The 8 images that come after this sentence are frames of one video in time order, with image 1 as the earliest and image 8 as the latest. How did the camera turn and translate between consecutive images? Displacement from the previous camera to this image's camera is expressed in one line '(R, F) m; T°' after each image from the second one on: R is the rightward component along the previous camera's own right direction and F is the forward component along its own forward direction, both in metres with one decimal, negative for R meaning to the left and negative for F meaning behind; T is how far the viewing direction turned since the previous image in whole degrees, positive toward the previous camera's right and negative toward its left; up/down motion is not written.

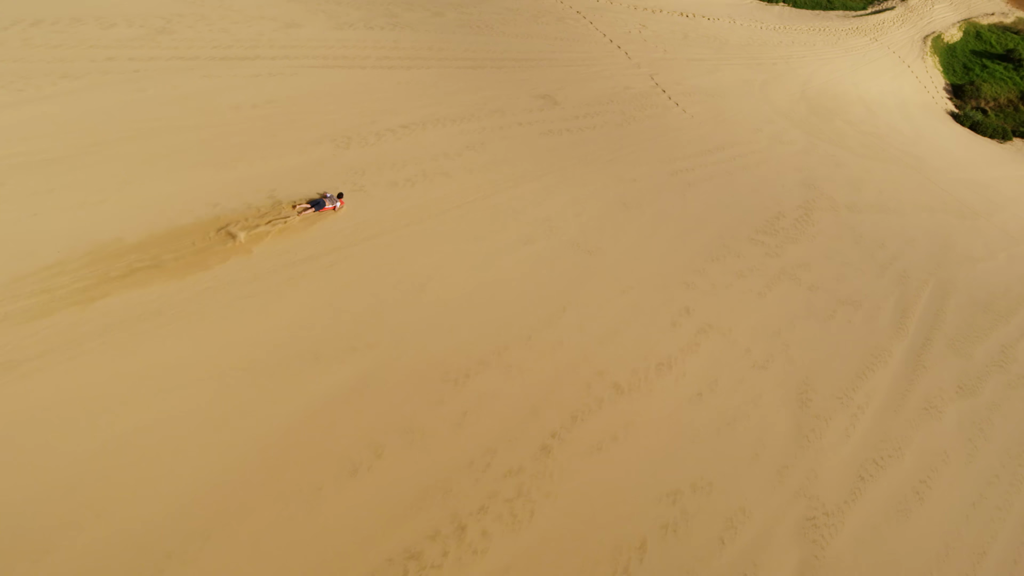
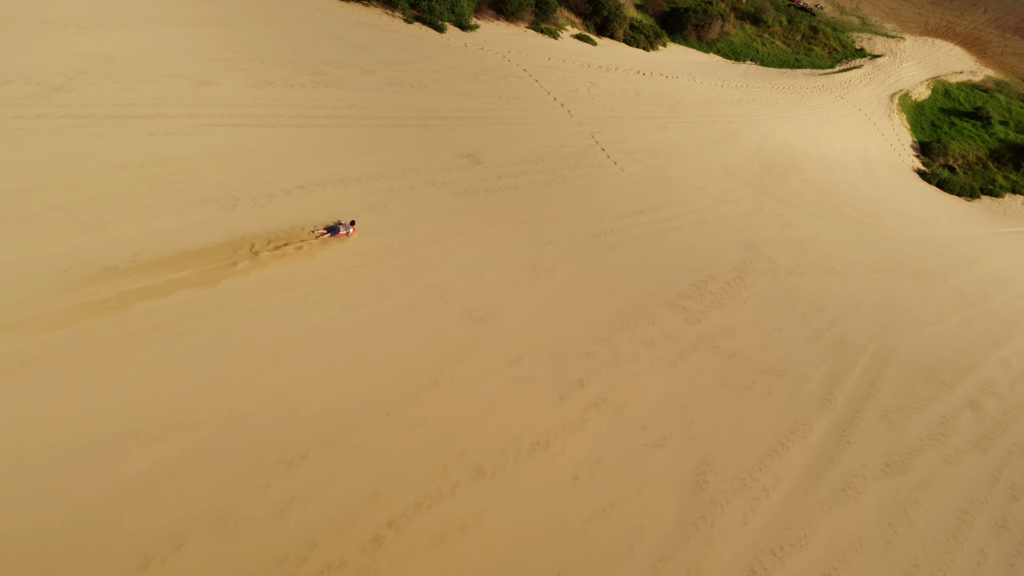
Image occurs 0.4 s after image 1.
(+1.2, +0.4) m; -1°
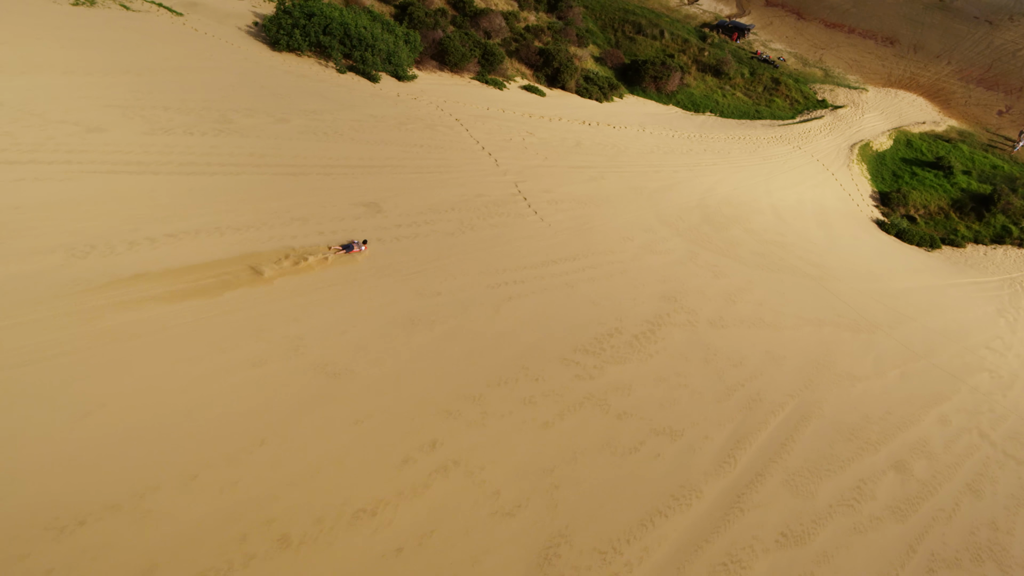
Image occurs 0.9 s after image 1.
(+1.4, +0.5) m; -1°
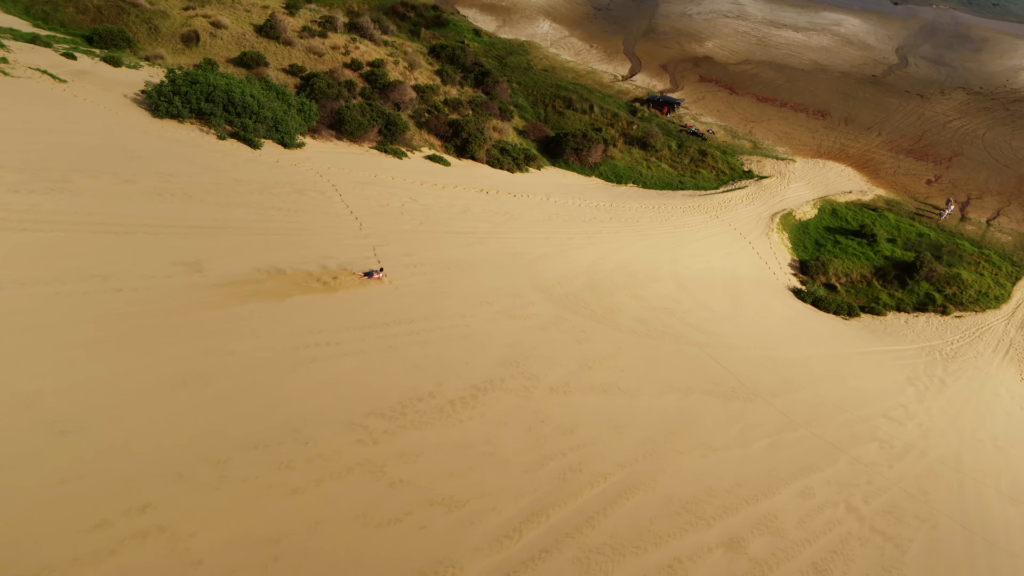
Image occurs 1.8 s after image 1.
(+2.3, +0.5) m; -1°
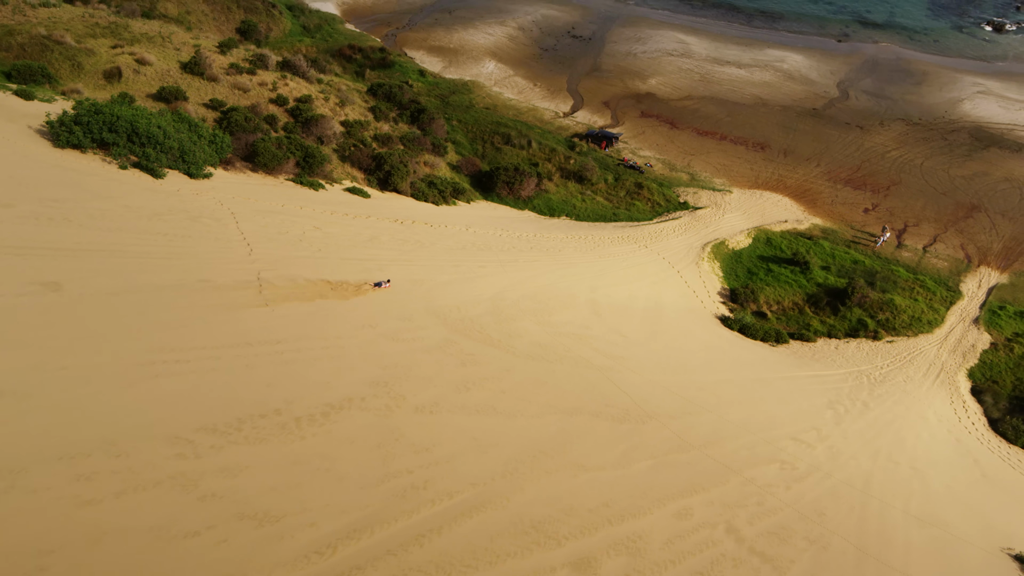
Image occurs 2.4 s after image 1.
(+1.7, +0.3) m; 0°
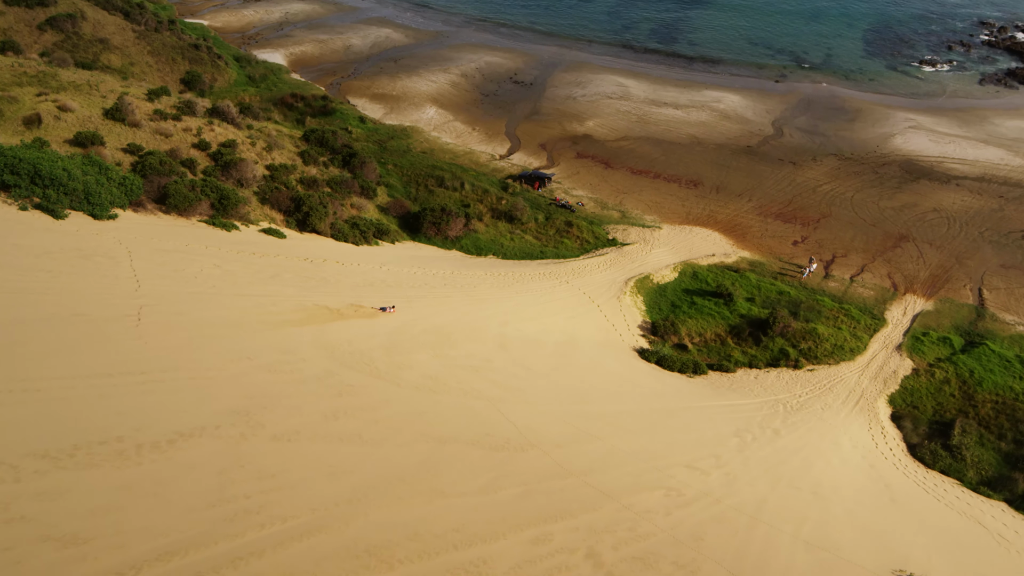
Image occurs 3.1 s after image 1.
(+1.7, +0.1) m; +1°
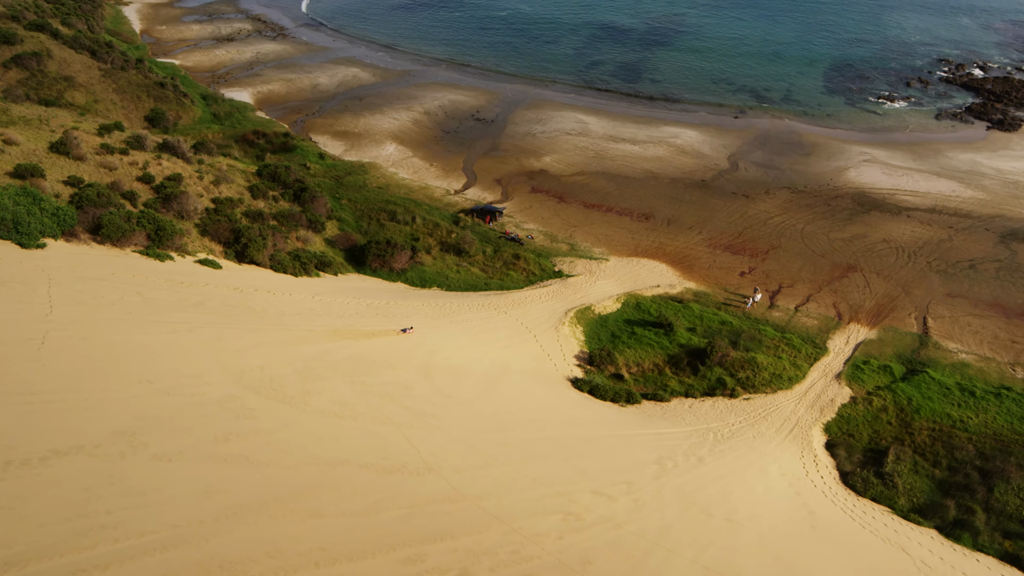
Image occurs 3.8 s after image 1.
(+1.5, 0.0) m; 0°
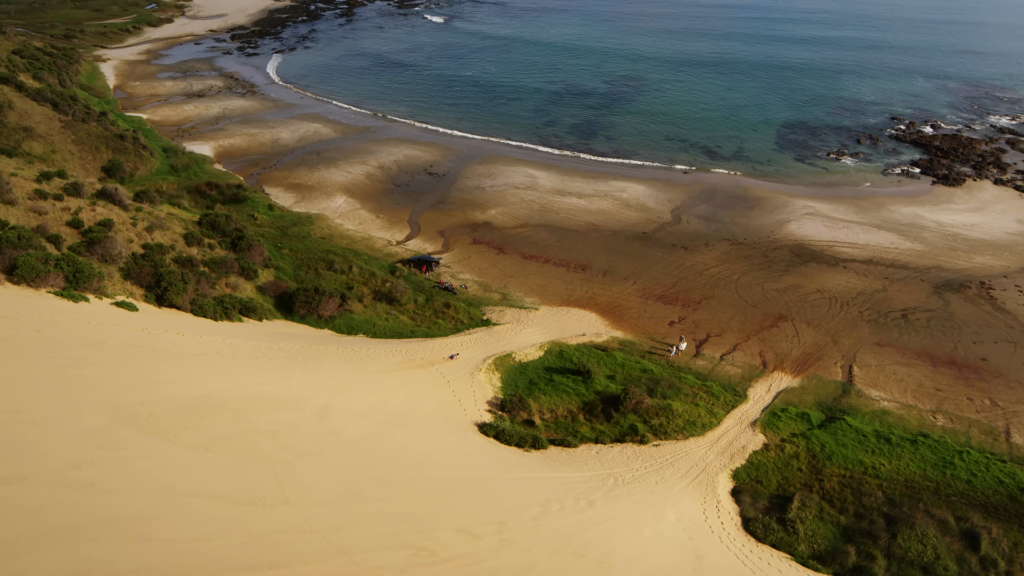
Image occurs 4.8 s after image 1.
(+2.1, -0.1) m; -1°
